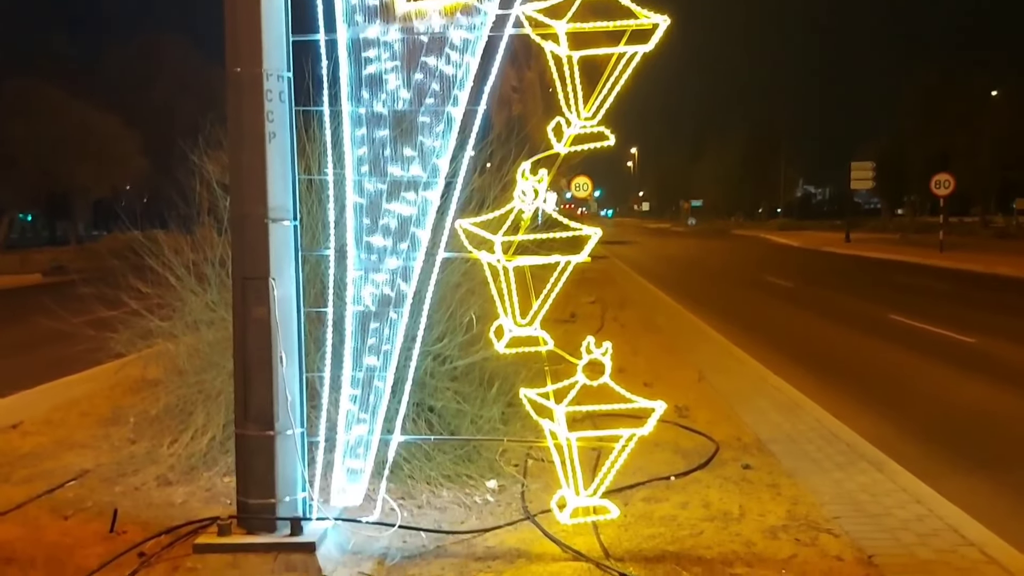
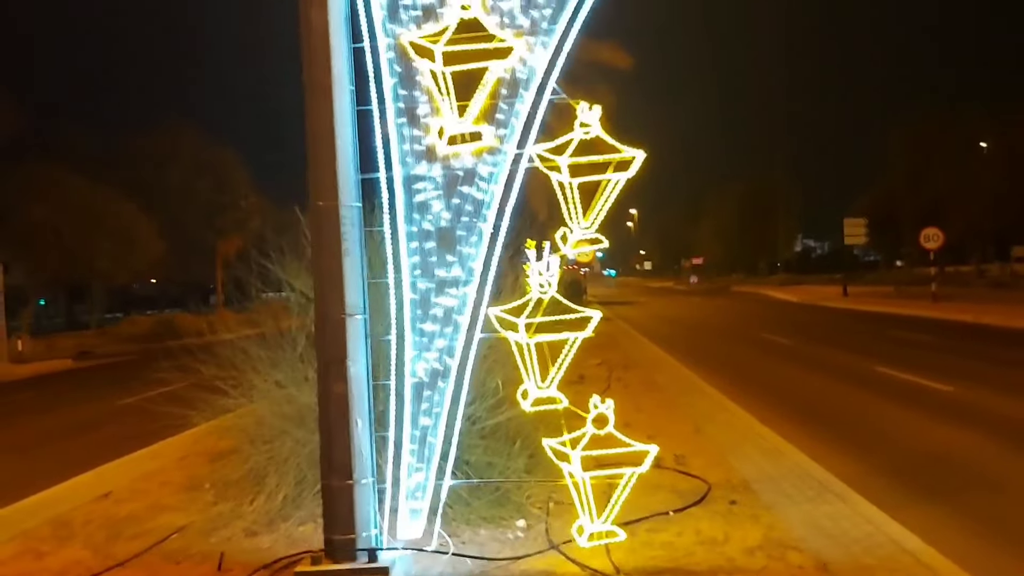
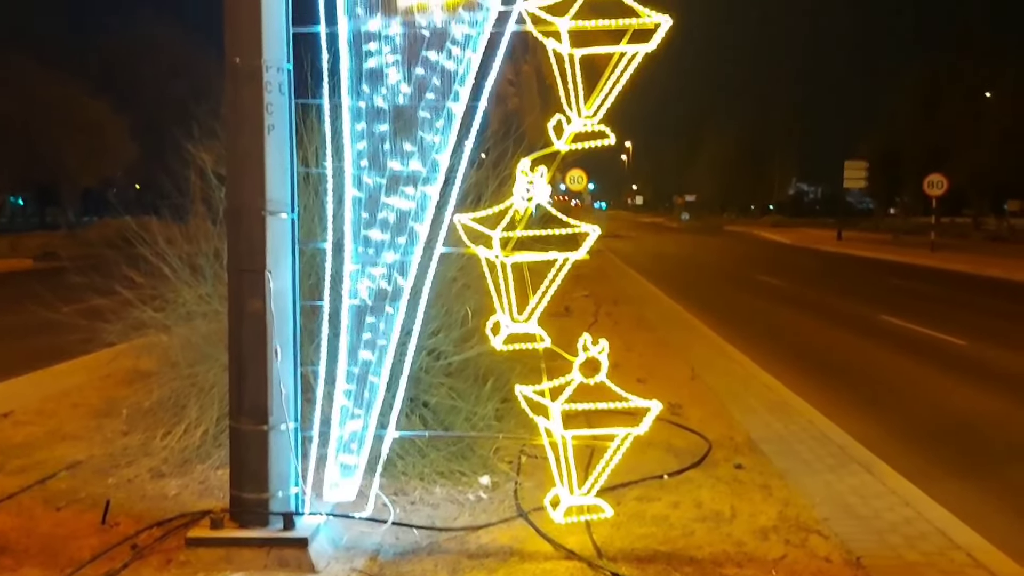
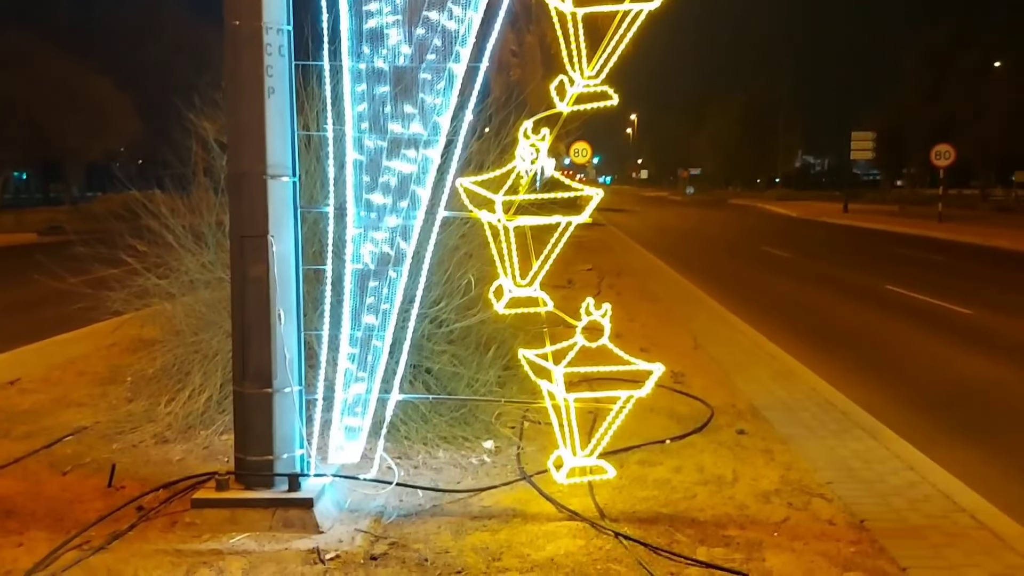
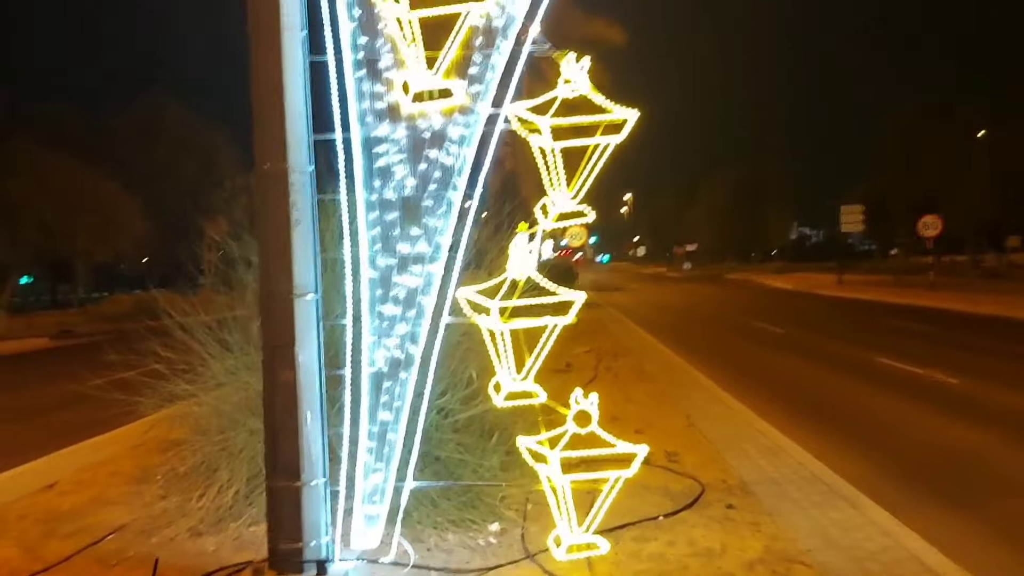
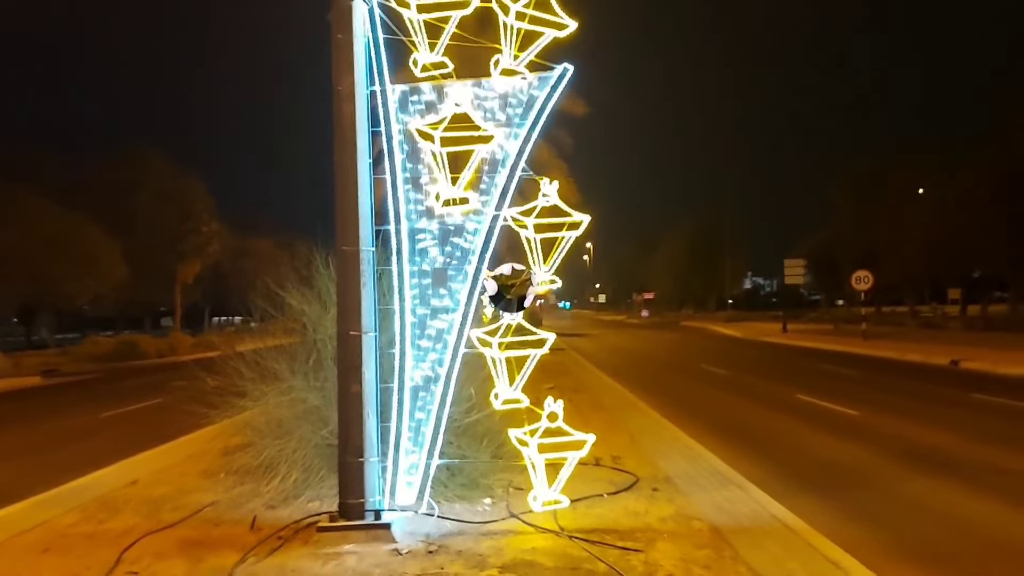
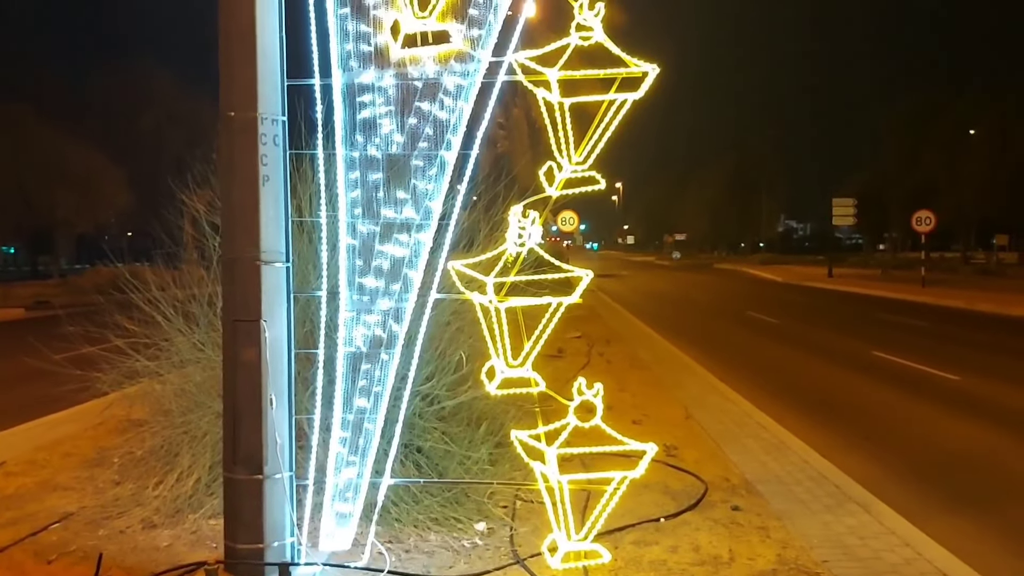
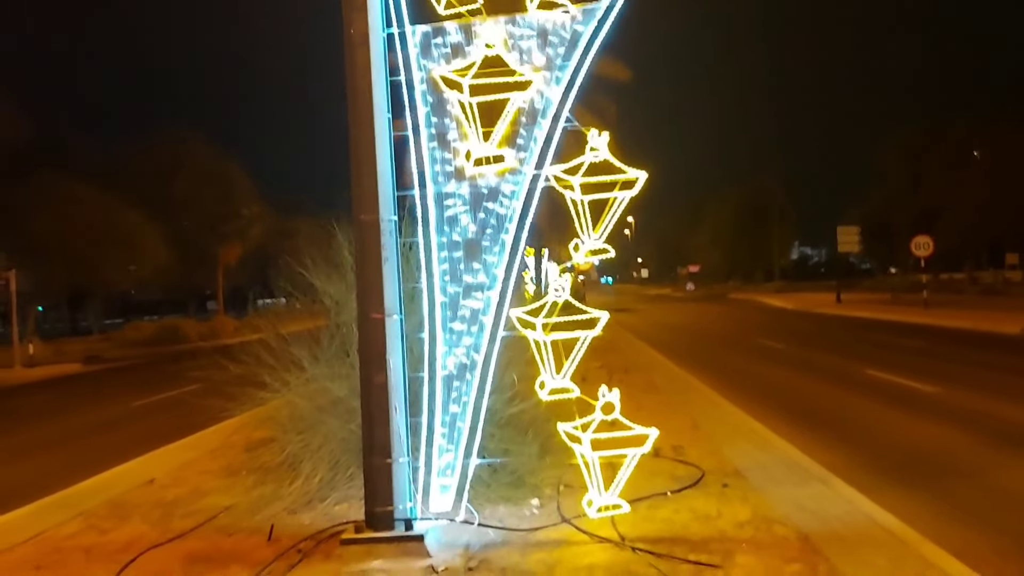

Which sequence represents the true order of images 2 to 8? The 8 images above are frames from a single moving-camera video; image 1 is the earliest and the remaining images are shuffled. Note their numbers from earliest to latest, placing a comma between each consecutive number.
4, 3, 7, 5, 2, 8, 6
